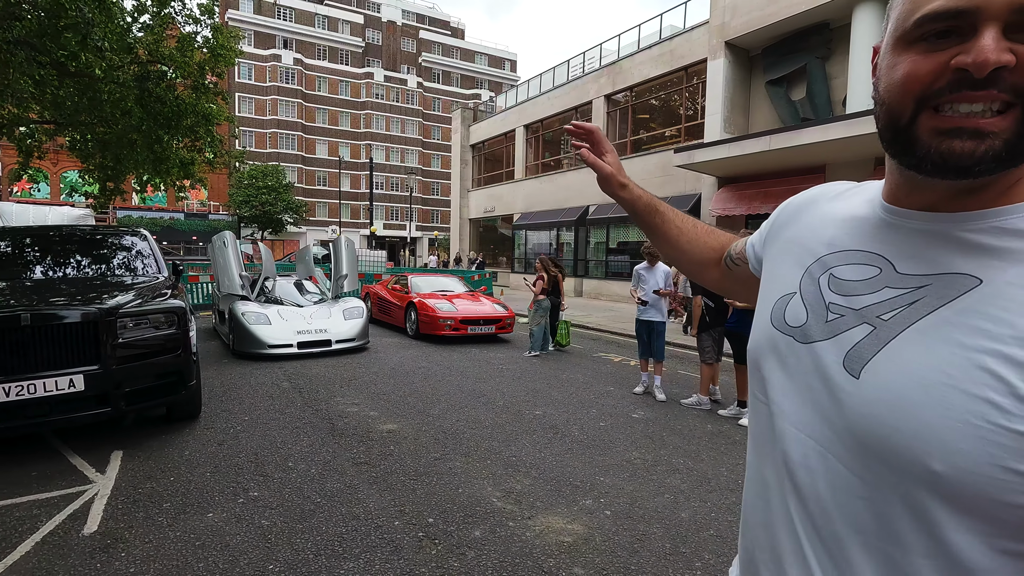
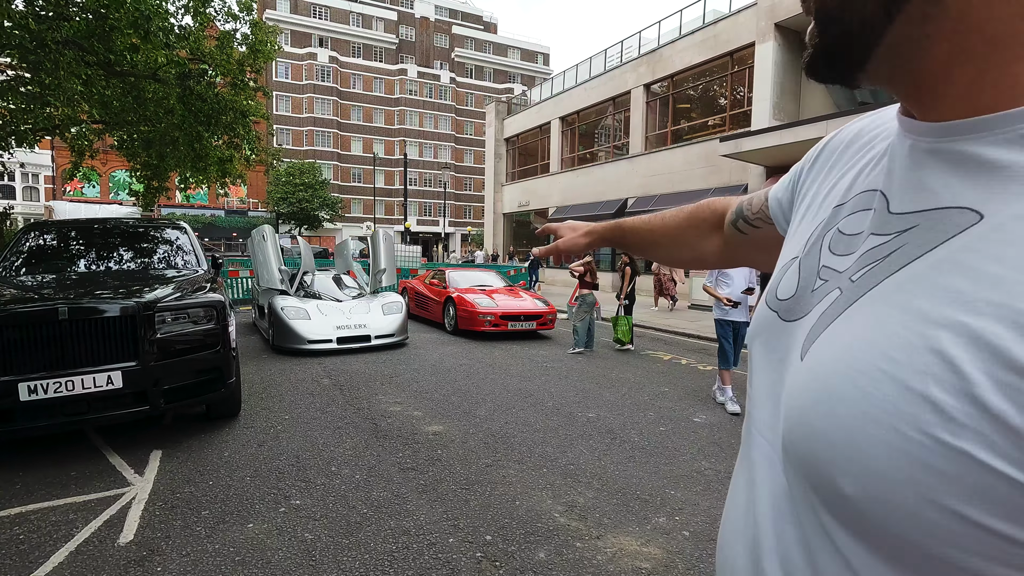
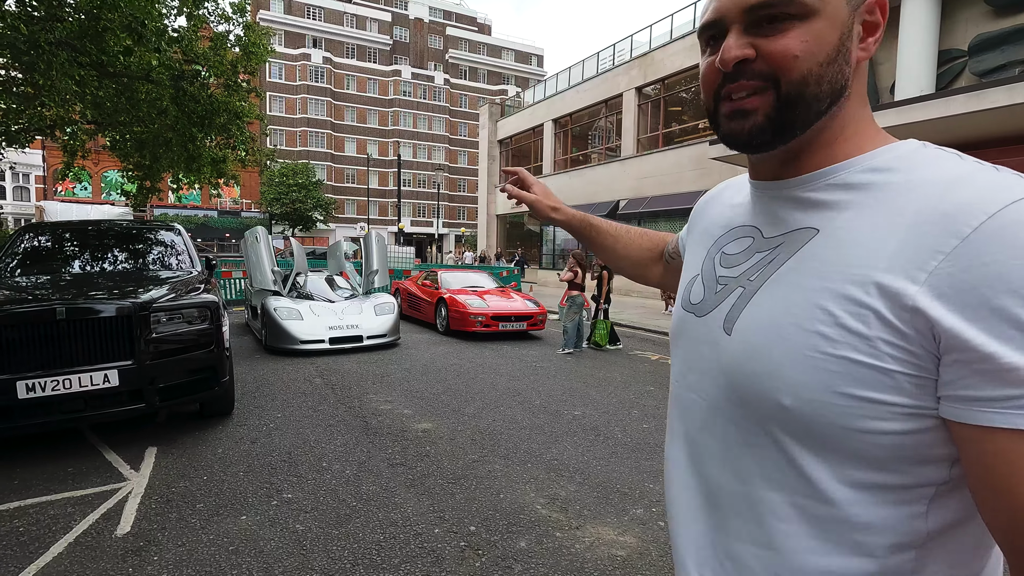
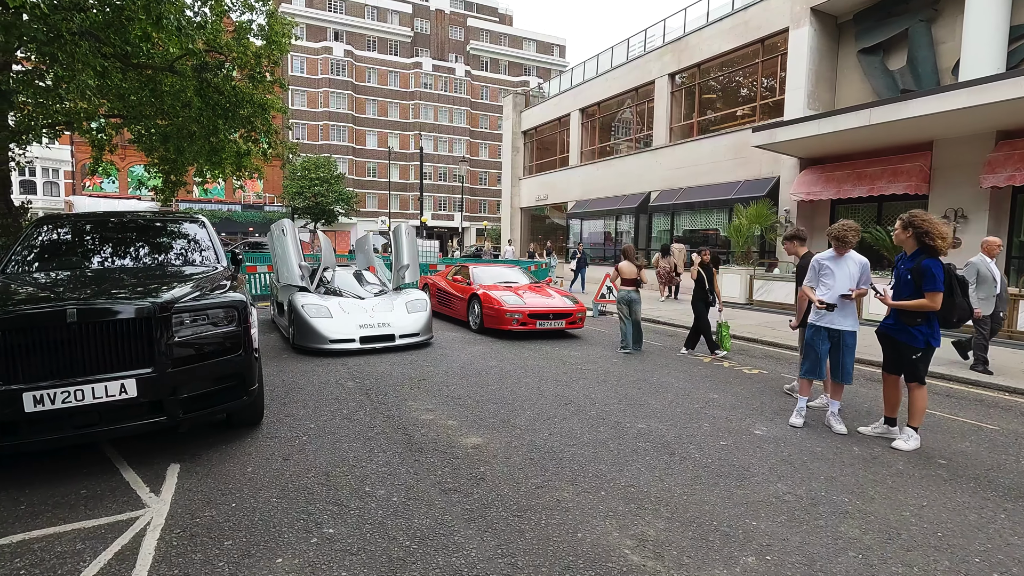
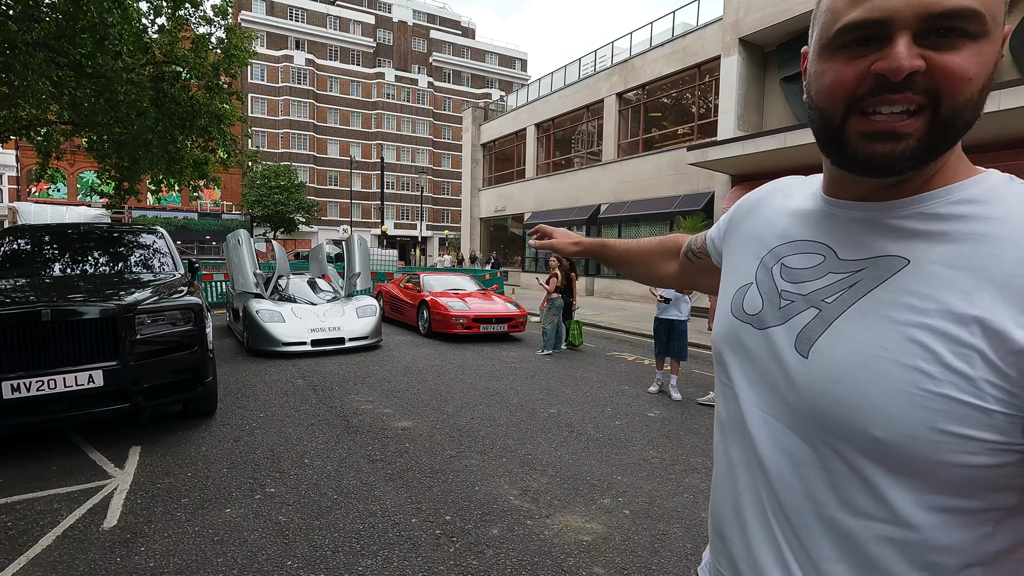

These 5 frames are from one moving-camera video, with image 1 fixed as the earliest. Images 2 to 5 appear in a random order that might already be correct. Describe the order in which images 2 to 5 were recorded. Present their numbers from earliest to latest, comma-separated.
5, 3, 2, 4
